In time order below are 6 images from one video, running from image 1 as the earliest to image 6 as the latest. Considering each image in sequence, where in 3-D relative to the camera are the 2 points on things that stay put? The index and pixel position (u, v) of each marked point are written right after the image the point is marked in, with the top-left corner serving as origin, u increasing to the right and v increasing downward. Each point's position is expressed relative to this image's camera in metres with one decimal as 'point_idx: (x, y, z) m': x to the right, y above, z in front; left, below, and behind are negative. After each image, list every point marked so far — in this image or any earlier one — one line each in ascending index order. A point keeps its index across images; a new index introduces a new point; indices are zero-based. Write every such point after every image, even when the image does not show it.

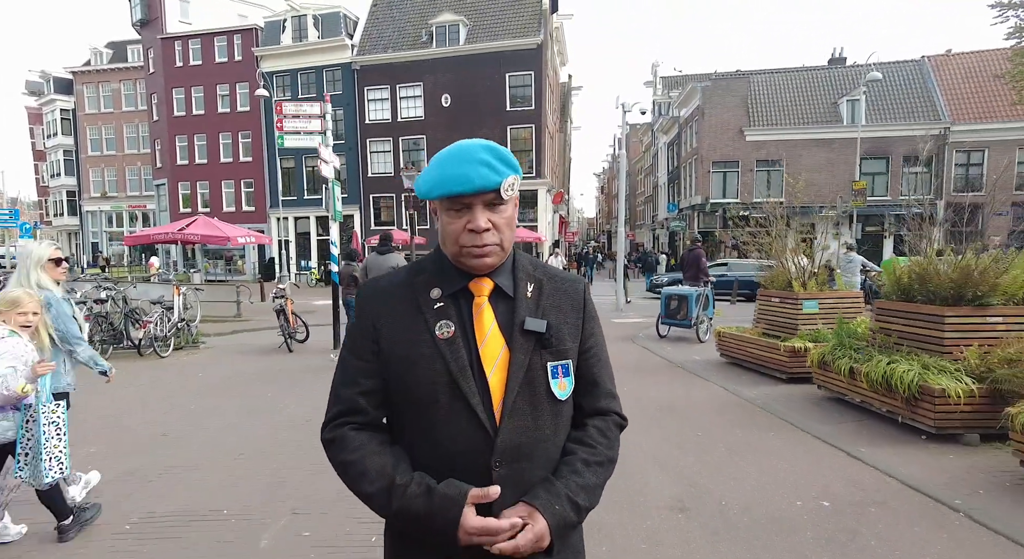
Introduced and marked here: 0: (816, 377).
0: (+3.2, -1.0, +5.7) m
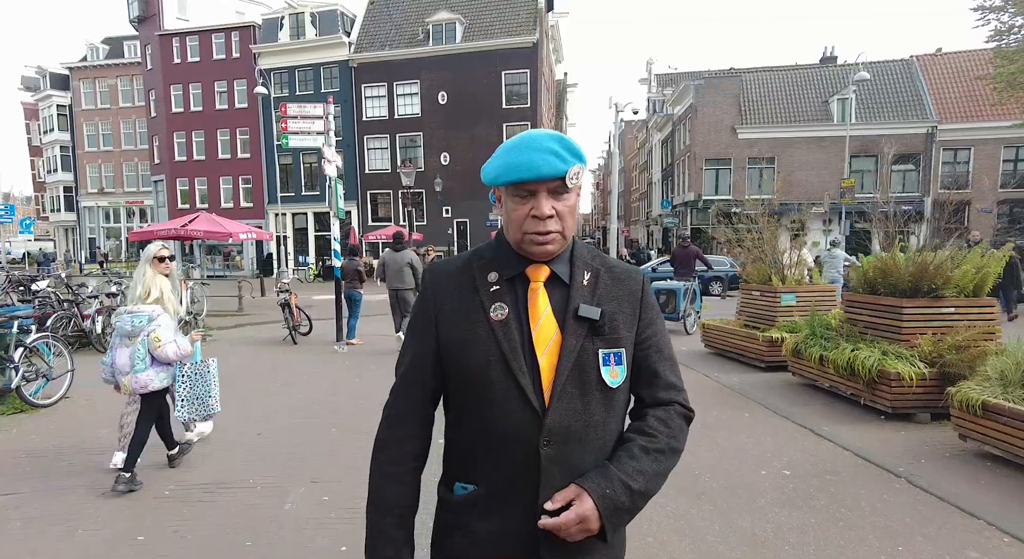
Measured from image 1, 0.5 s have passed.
0: (+3.1, -0.9, +6.2) m
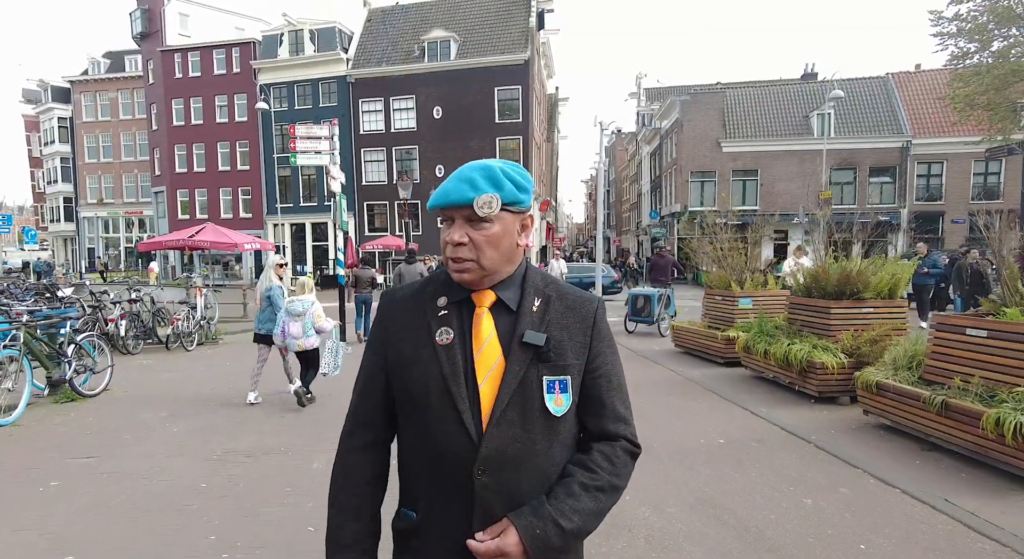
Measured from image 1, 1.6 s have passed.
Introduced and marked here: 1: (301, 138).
0: (+3.0, -1.0, +7.1) m
1: (-4.4, +3.0, +11.7) m
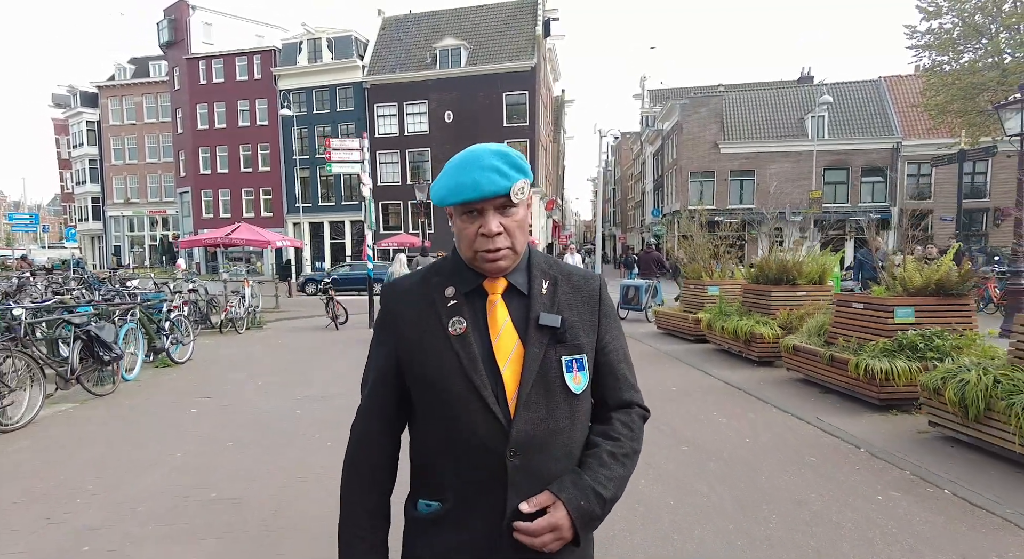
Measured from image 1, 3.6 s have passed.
0: (+3.1, -0.9, +8.7) m
1: (-4.3, +3.1, +13.3) m
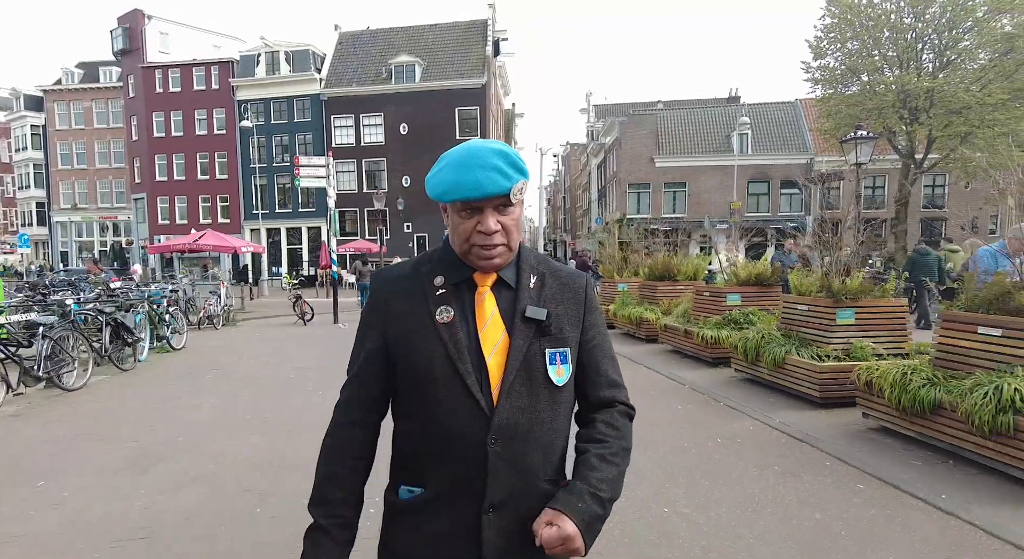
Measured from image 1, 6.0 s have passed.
0: (+2.0, -0.8, +10.8) m
1: (-5.7, +3.1, +15.0) m
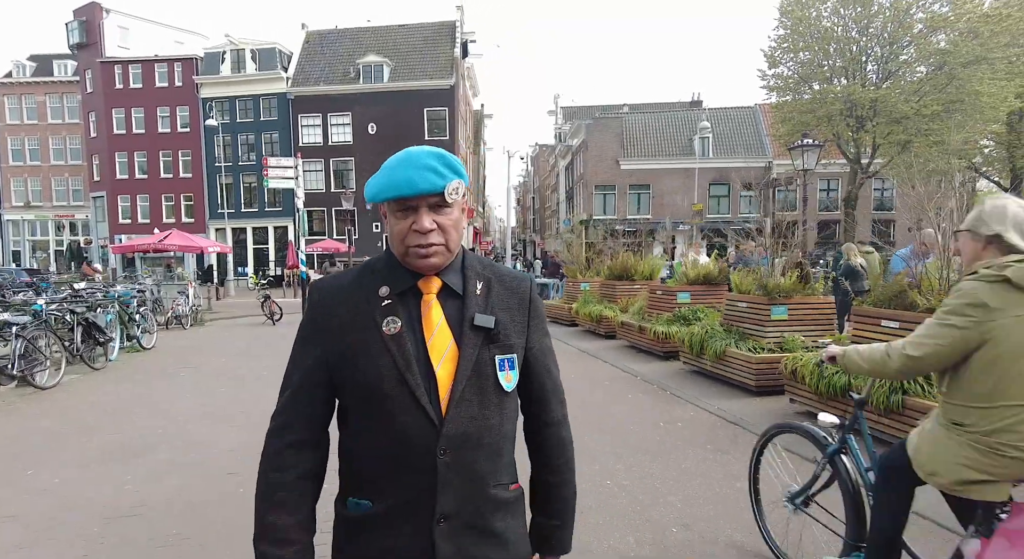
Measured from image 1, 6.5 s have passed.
0: (+1.4, -0.8, +11.4) m
1: (-6.6, +3.1, +15.1) m
